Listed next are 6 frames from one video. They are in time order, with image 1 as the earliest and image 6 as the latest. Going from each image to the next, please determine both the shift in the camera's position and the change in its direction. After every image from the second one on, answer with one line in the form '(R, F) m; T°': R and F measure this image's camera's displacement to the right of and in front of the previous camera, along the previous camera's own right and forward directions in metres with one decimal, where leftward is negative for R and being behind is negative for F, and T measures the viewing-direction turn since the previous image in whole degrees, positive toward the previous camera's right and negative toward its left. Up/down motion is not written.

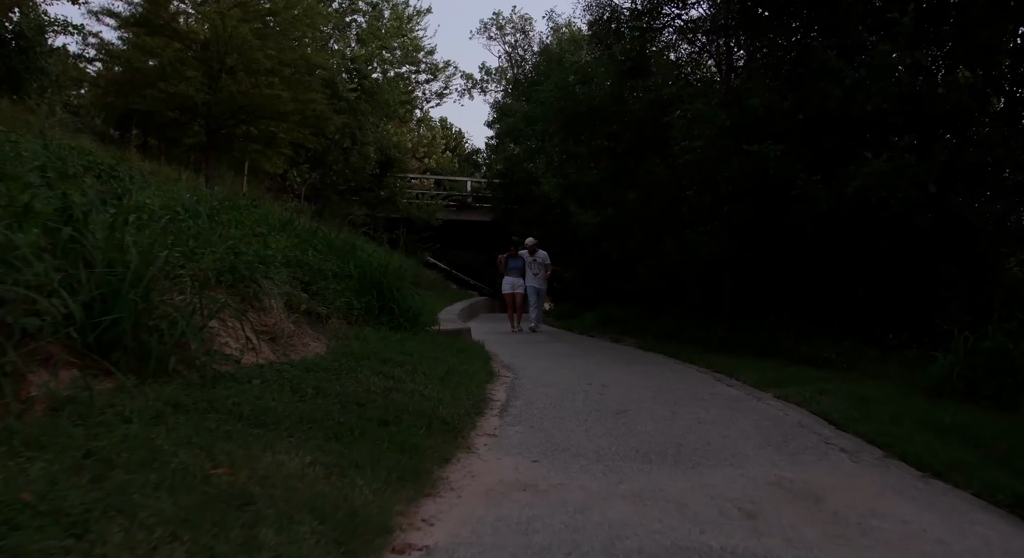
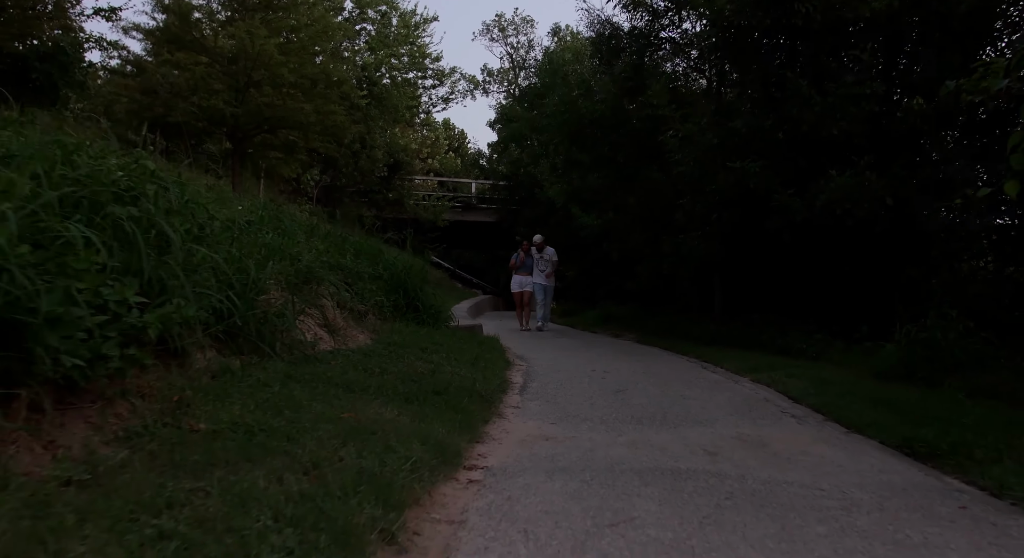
(-0.2, -1.2) m; 0°
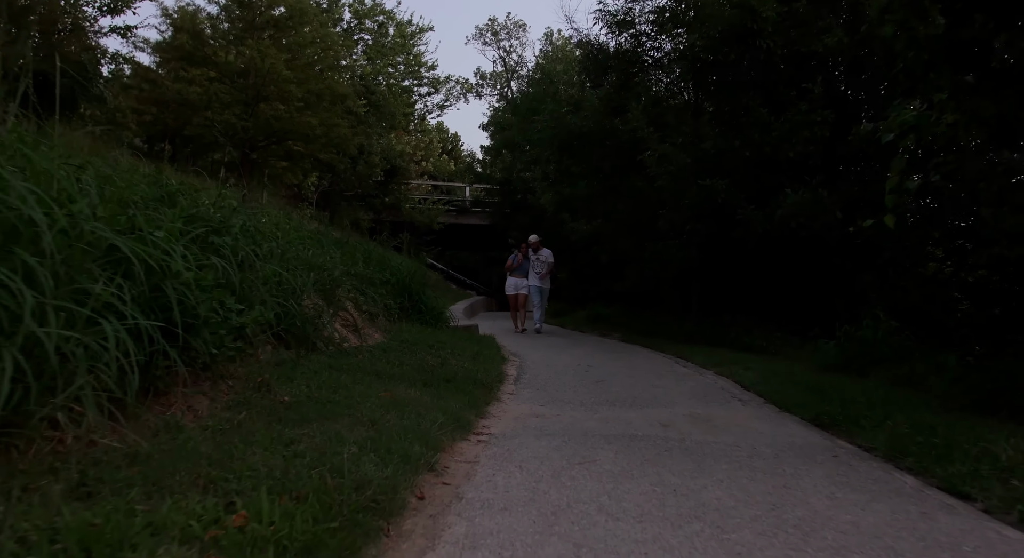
(0.0, -1.2) m; +1°
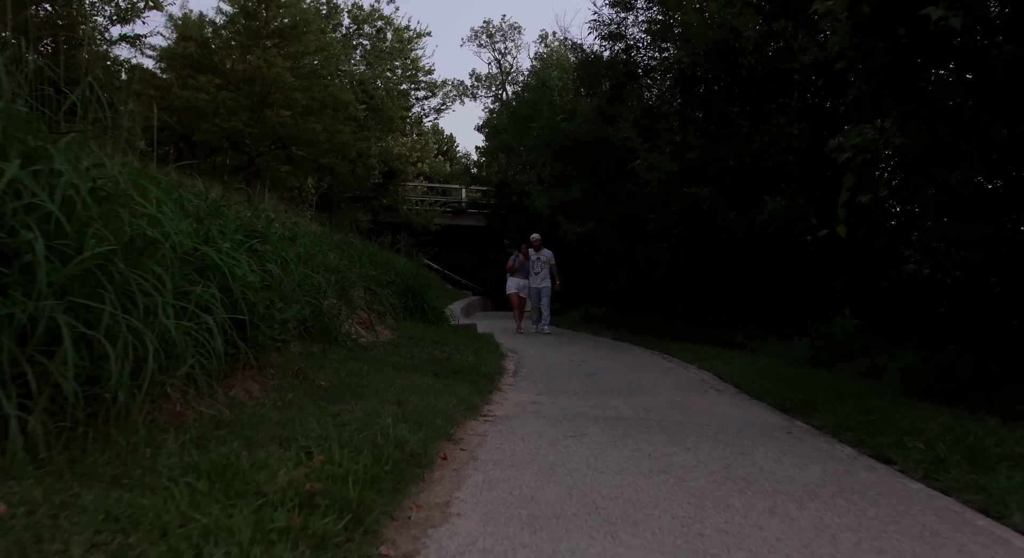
(-0.1, -0.7) m; 0°
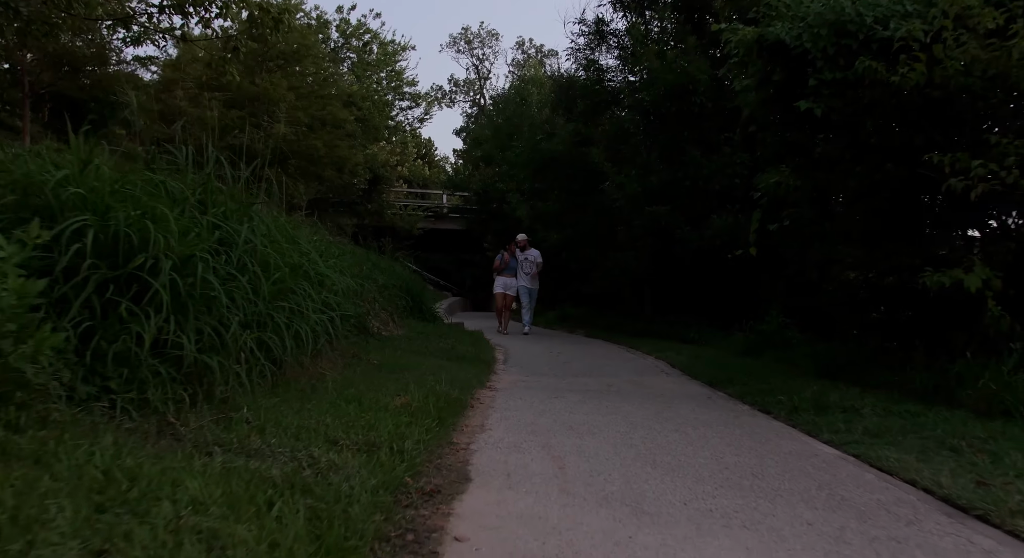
(-0.2, -1.9) m; +2°
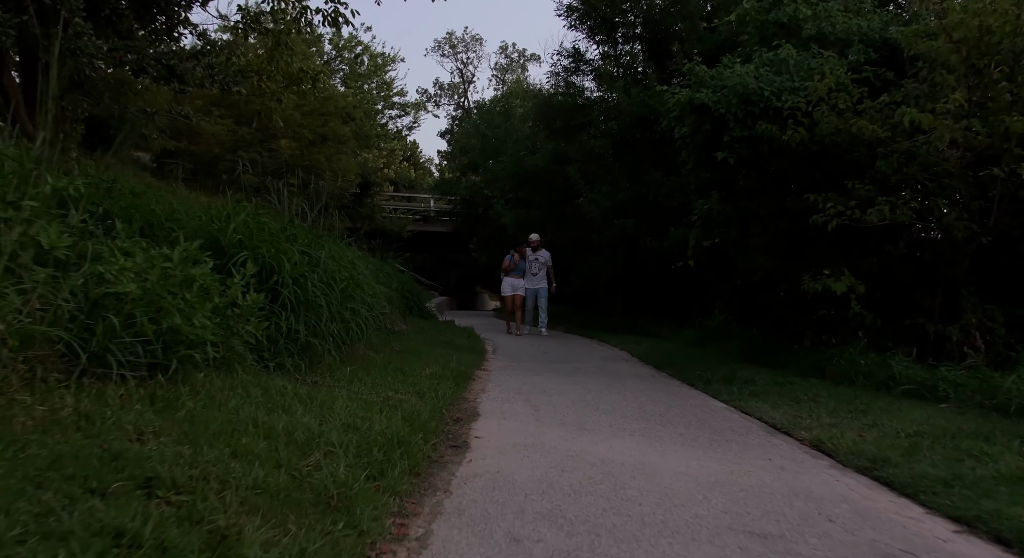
(-0.1, -2.1) m; +1°
